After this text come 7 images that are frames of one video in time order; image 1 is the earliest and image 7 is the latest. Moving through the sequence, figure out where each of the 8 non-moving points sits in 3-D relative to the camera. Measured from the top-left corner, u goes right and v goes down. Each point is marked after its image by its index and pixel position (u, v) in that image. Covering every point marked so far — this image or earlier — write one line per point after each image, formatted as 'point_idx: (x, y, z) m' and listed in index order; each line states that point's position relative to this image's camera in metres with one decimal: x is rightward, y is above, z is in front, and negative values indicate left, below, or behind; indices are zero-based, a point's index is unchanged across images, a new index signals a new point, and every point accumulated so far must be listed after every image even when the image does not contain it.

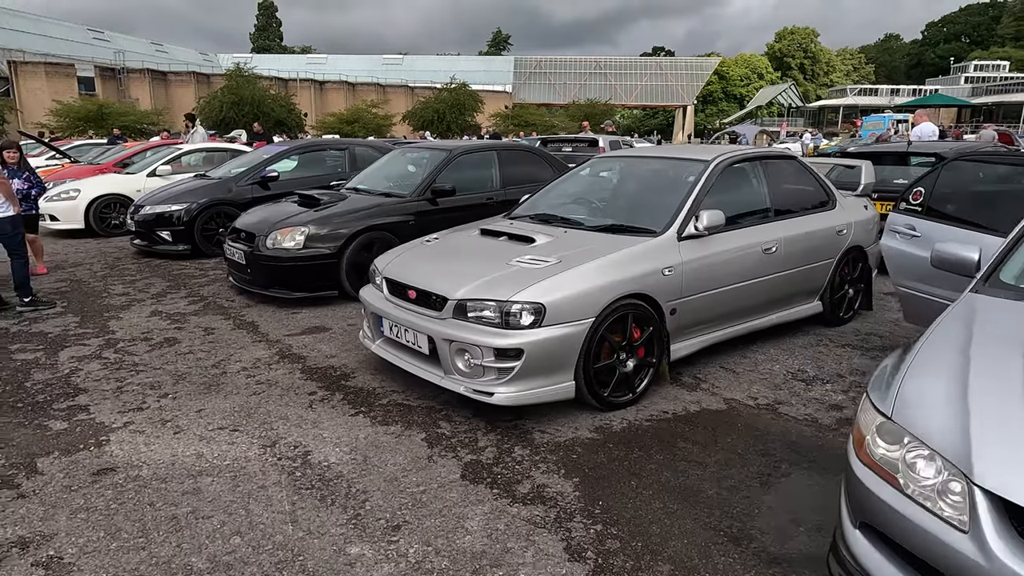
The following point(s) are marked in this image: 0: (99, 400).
0: (-2.4, -0.6, +3.9) m
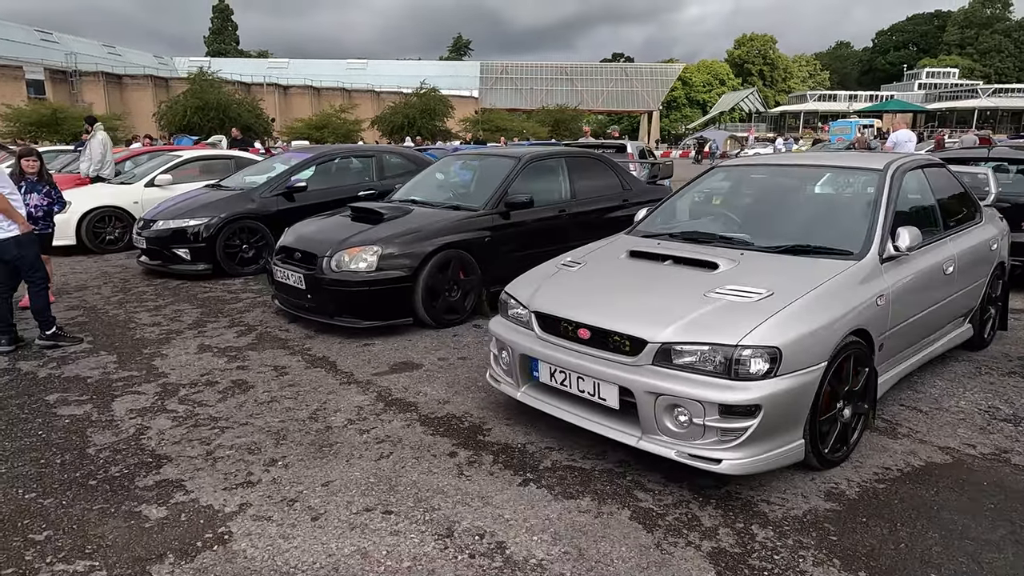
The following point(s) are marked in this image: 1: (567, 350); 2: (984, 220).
0: (-1.5, -0.9, +3.1) m
1: (+0.3, -0.3, +3.2) m
2: (+3.3, +0.5, +4.7) m
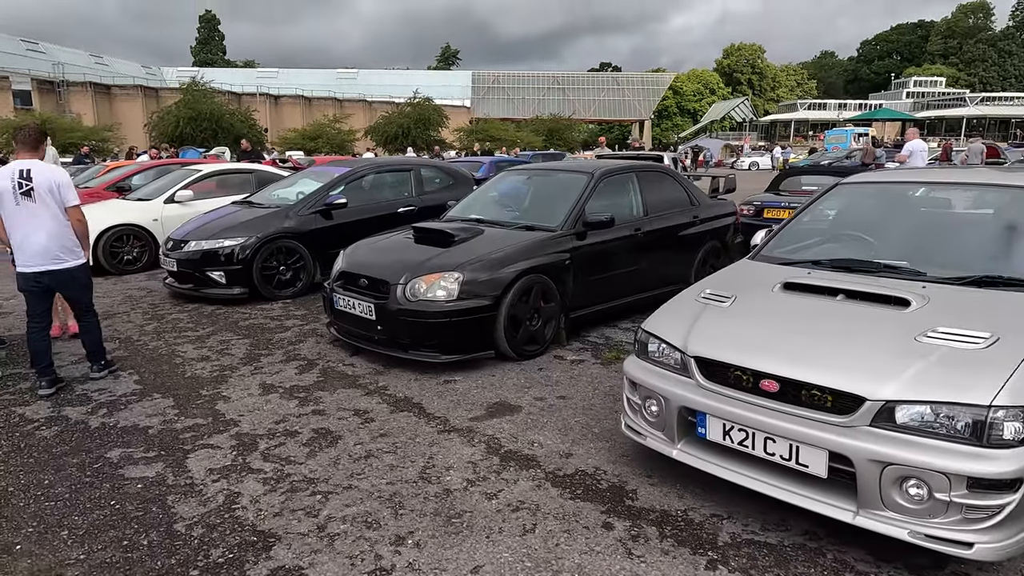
0: (-0.8, -1.0, +2.6) m
1: (+0.9, -0.5, +2.7) m
2: (+4.0, +0.3, +4.3) m
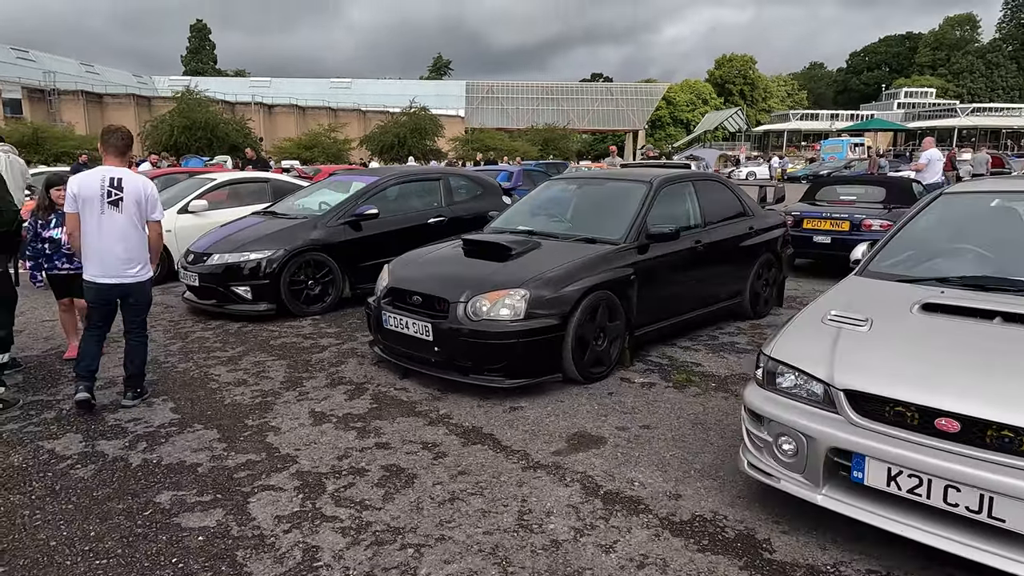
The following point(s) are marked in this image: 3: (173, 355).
0: (-0.3, -1.1, +2.2) m
1: (+1.4, -0.6, +2.4) m
2: (+4.4, +0.2, +4.0) m
3: (-2.7, -0.5, +5.3) m
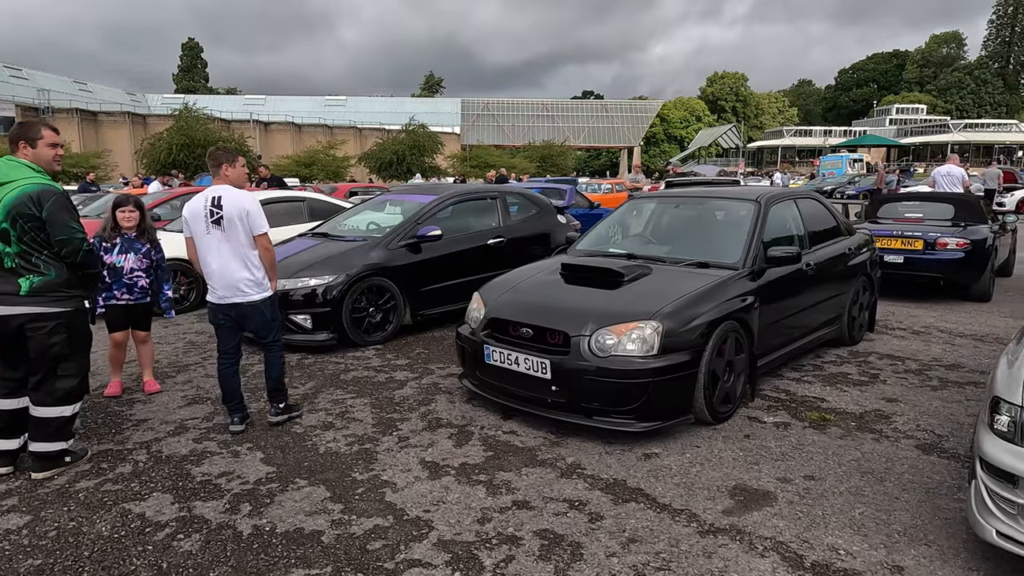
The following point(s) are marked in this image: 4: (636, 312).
0: (+0.5, -1.3, +1.8) m
1: (+2.2, -0.7, +1.9) m
2: (+5.1, +0.1, +3.7) m
3: (-2.0, -0.8, +4.9) m
4: (+0.7, -0.1, +3.9) m
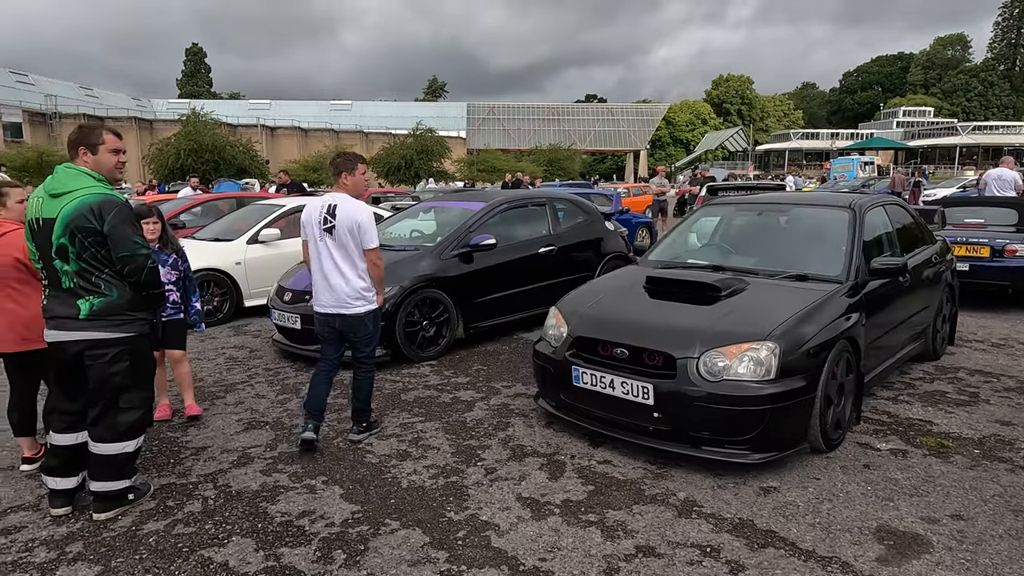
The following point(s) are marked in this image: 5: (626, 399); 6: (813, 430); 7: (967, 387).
0: (+1.0, -1.3, +1.4) m
1: (+2.7, -0.8, +1.6) m
2: (+5.7, 0.0, +3.3) m
3: (-1.5, -0.9, +4.5) m
4: (+1.2, -0.2, +3.6) m
5: (+0.6, -0.6, +3.7) m
6: (+1.6, -0.7, +3.6) m
7: (+3.4, -0.7, +5.0) m
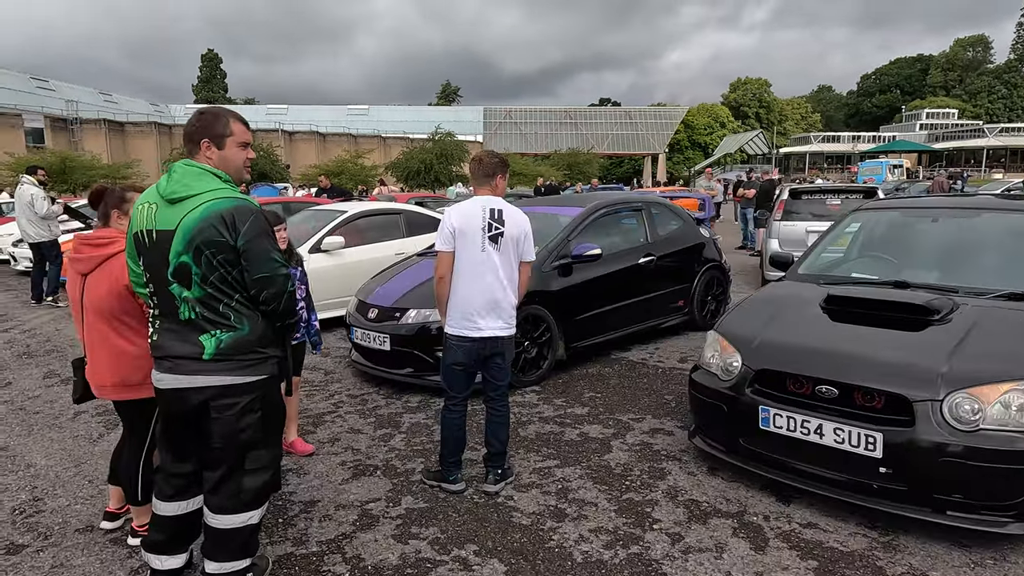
0: (+1.8, -1.4, +0.7) m
1: (+3.5, -0.9, +0.9) m
2: (+6.5, -0.1, +2.5) m
3: (-0.6, -1.0, +3.9) m
4: (+2.1, -0.3, +2.9) m
5: (+1.5, -0.7, +3.0) m
6: (+2.5, -0.9, +2.9) m
7: (+4.2, -0.9, +4.2) m
